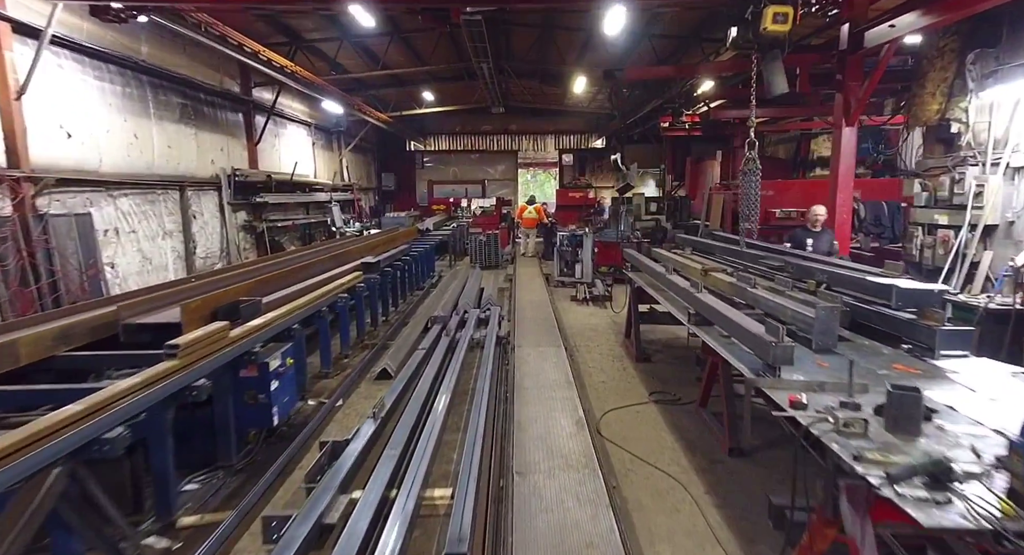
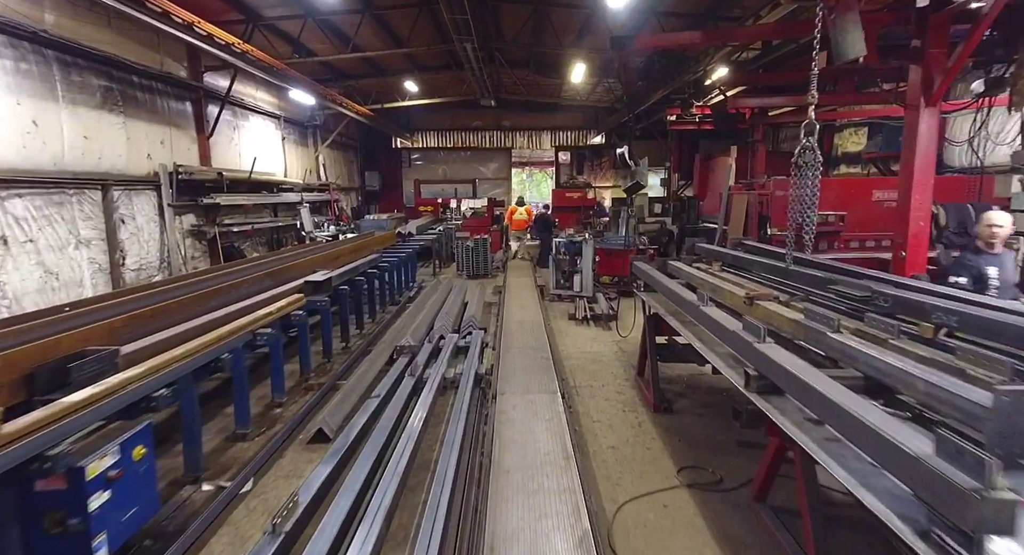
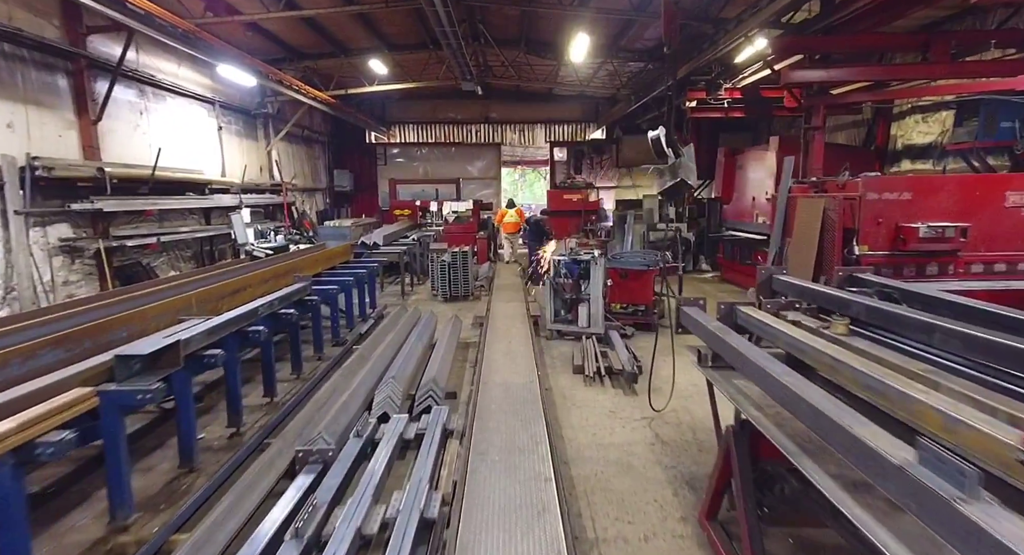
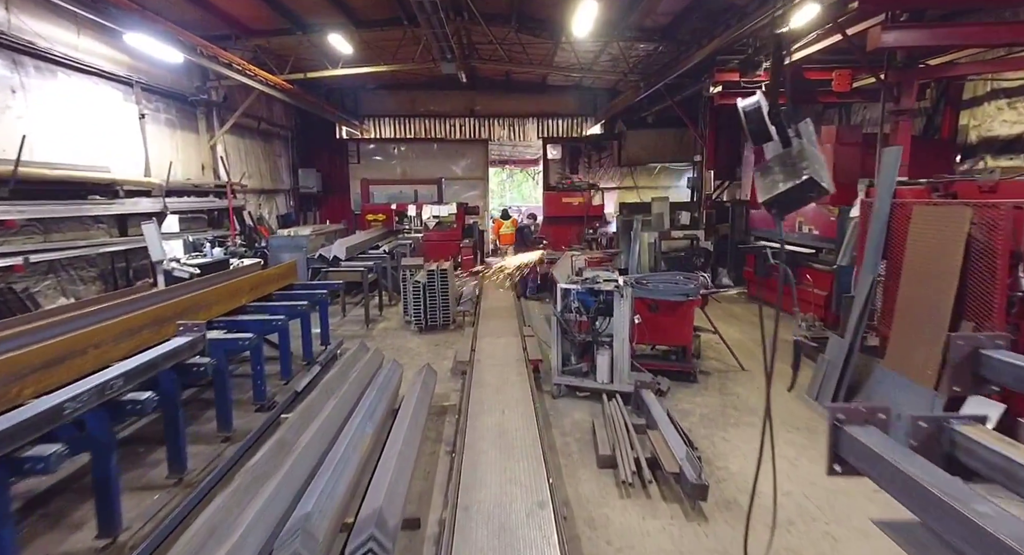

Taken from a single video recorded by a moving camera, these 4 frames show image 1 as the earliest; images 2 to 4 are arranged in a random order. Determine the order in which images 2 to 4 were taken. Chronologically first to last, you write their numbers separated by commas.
2, 3, 4
